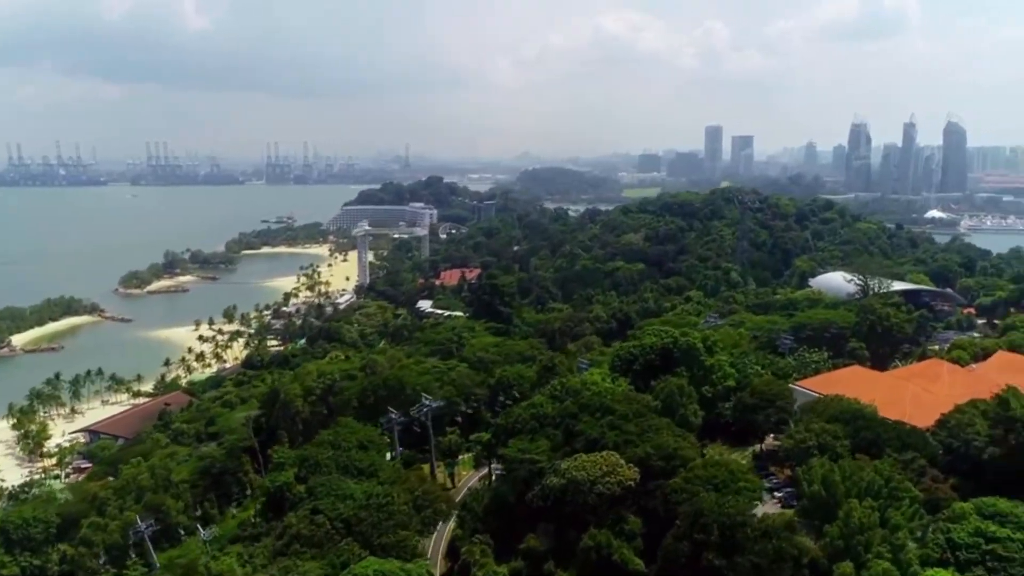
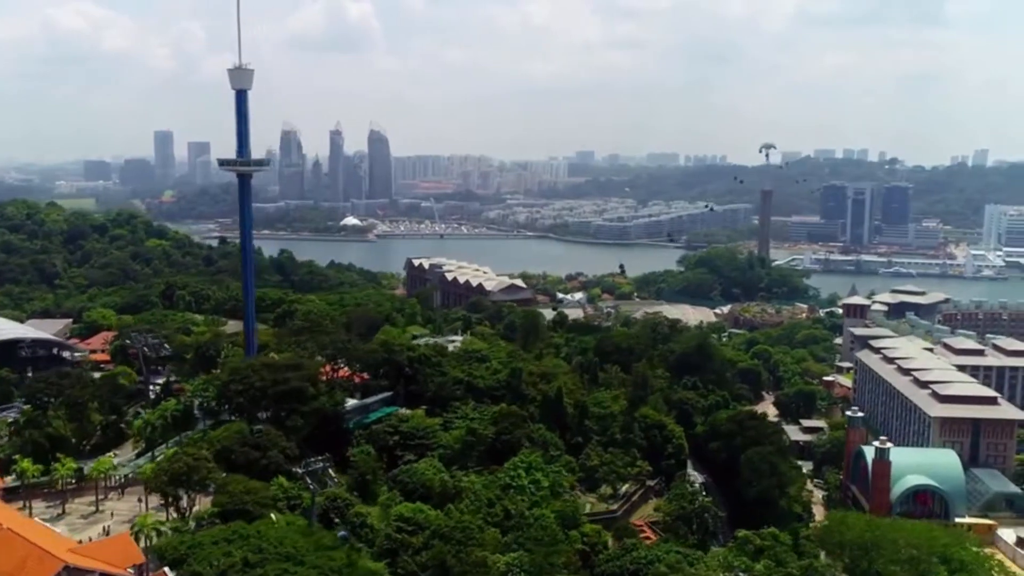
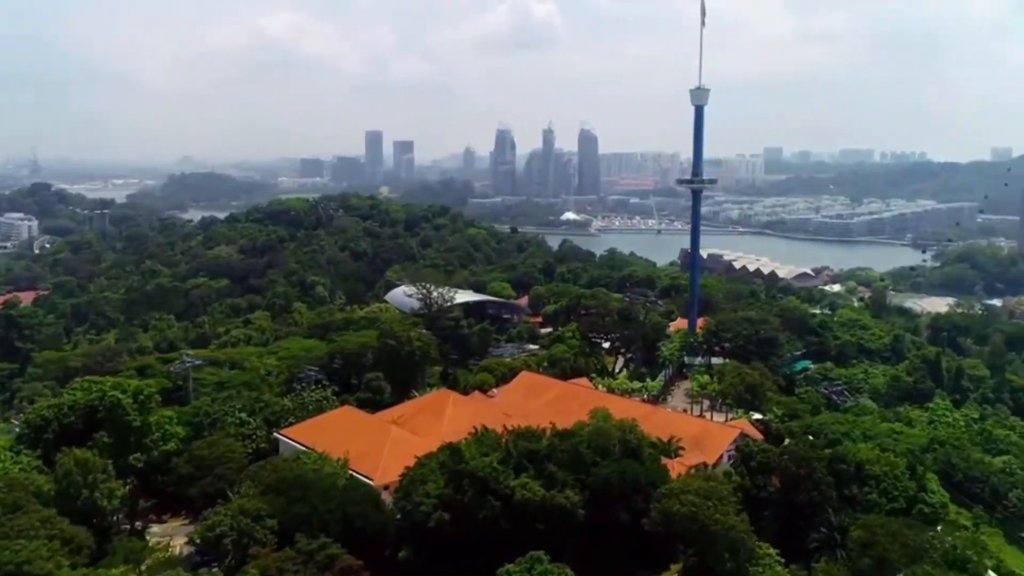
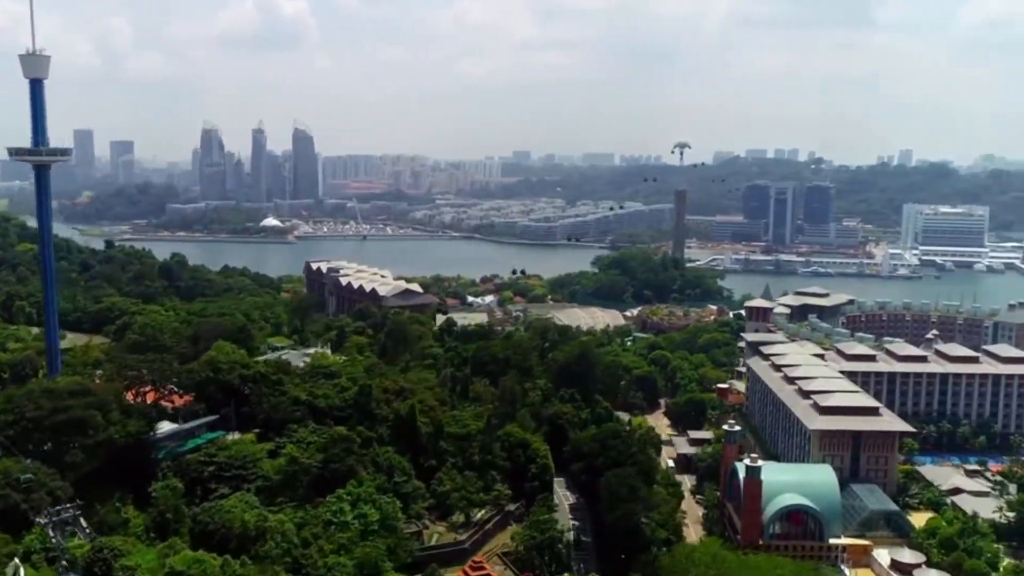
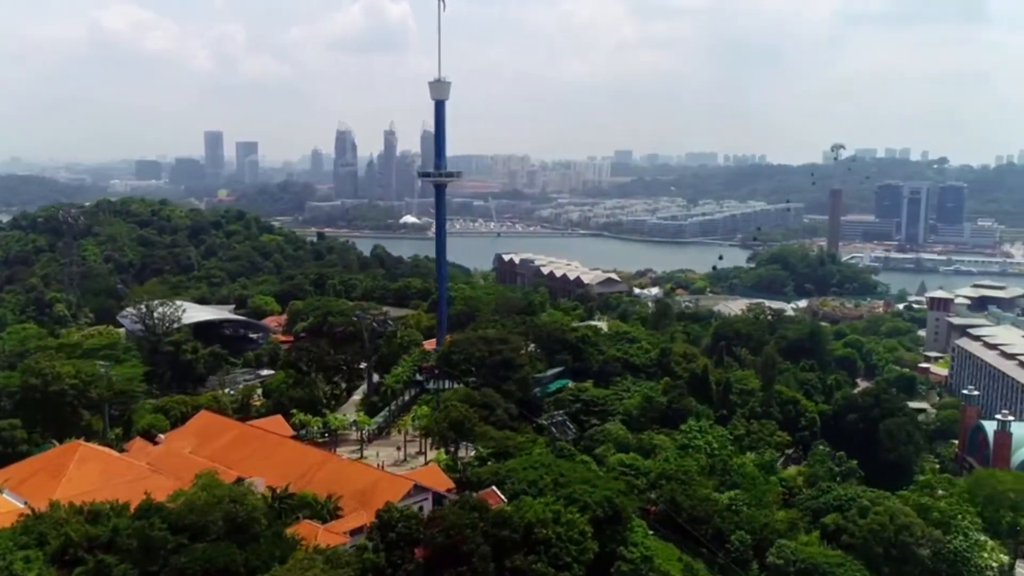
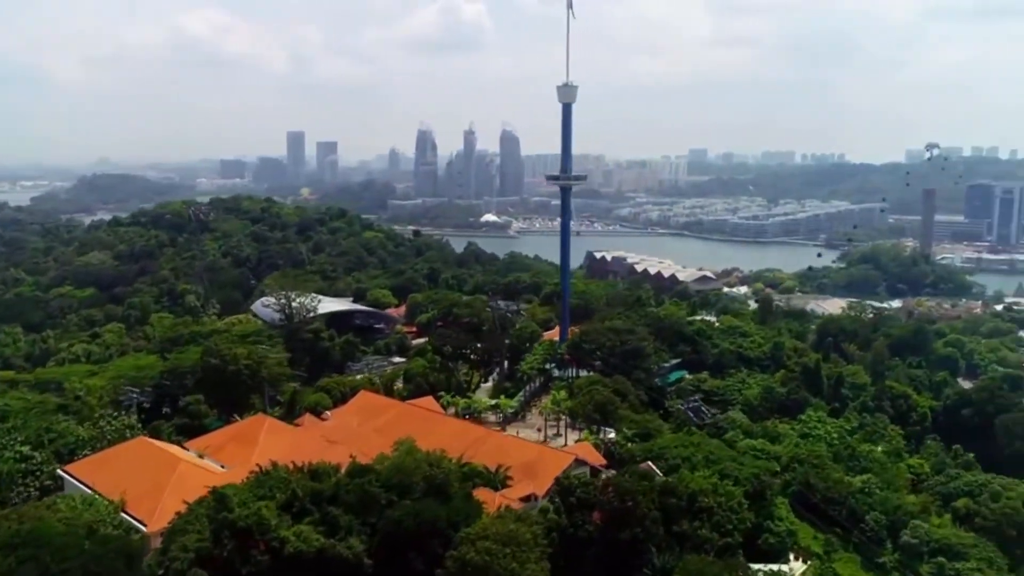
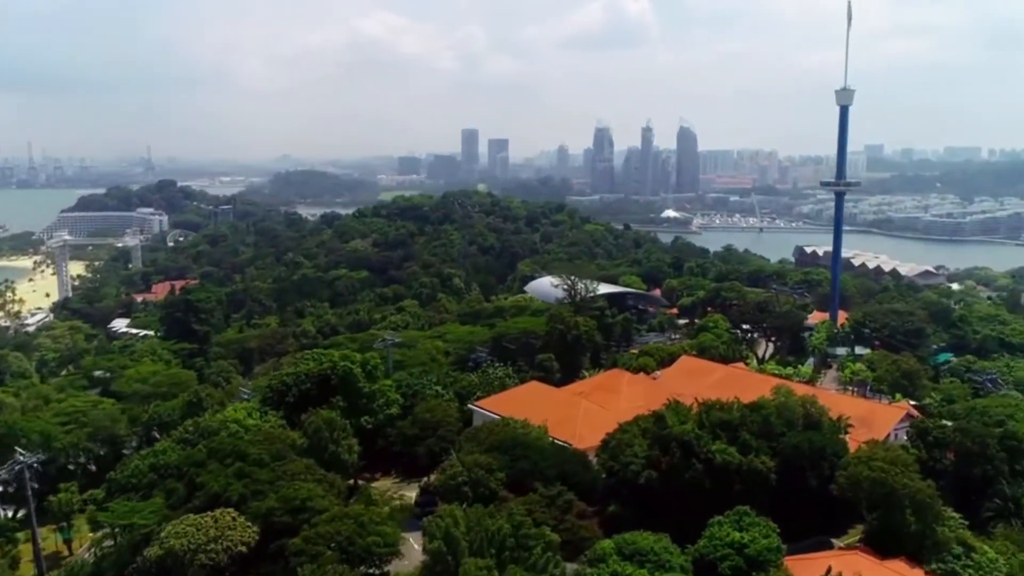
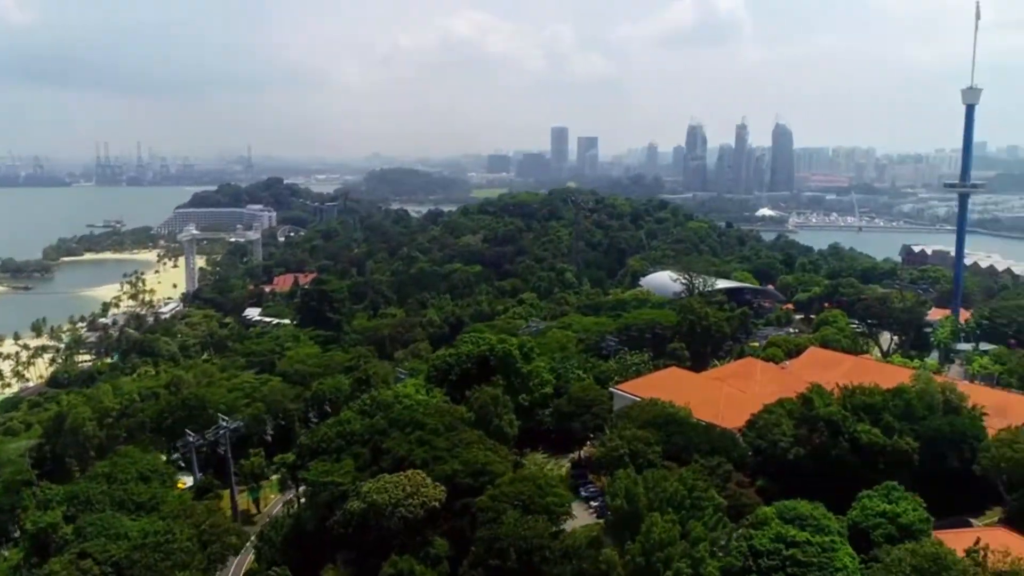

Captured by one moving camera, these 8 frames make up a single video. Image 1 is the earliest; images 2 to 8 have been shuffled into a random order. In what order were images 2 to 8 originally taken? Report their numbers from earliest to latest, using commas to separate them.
8, 7, 3, 6, 5, 2, 4
